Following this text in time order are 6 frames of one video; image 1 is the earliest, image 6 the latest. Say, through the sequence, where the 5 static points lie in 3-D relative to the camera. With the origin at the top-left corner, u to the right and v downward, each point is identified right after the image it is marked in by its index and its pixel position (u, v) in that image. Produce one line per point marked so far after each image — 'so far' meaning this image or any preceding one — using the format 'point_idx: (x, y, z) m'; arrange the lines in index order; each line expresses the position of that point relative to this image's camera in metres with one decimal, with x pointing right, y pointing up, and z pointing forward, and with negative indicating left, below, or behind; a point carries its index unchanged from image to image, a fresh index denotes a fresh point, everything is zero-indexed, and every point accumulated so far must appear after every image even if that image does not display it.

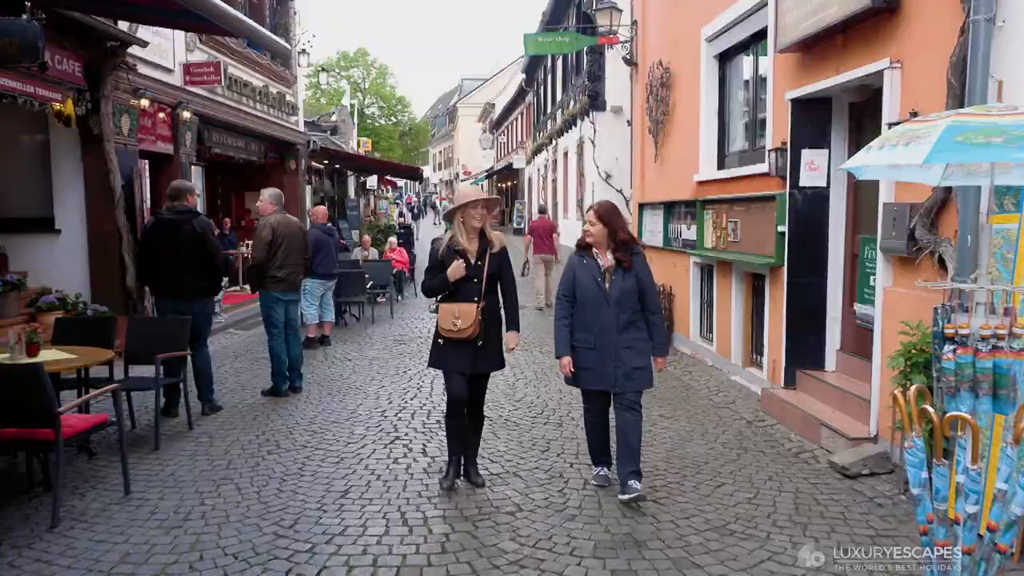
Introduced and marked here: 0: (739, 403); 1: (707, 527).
0: (+1.3, -0.7, +6.8) m
1: (+0.7, -0.8, +4.0) m
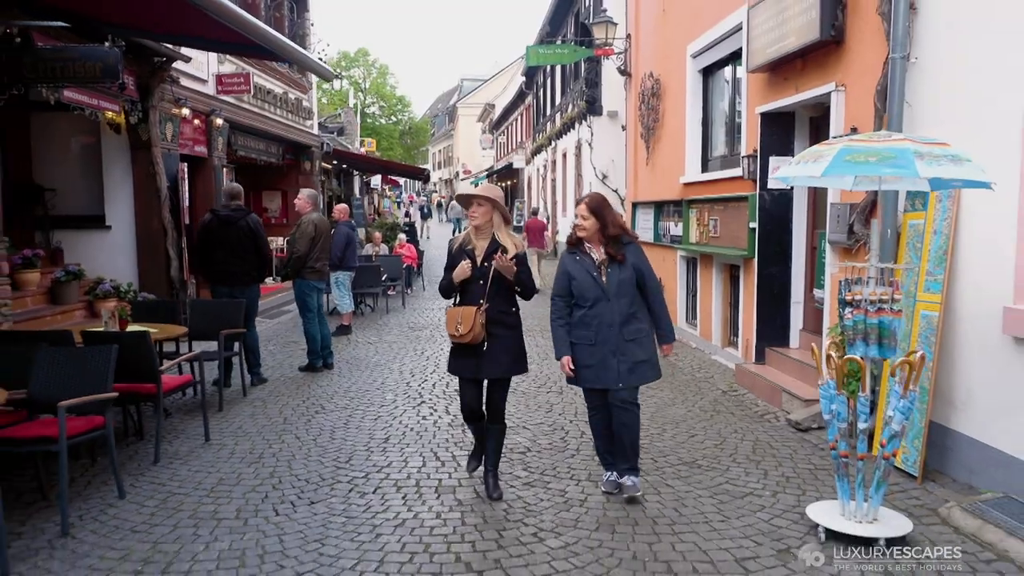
0: (+1.3, -0.6, +7.8) m
1: (+0.7, -0.7, +5.1) m
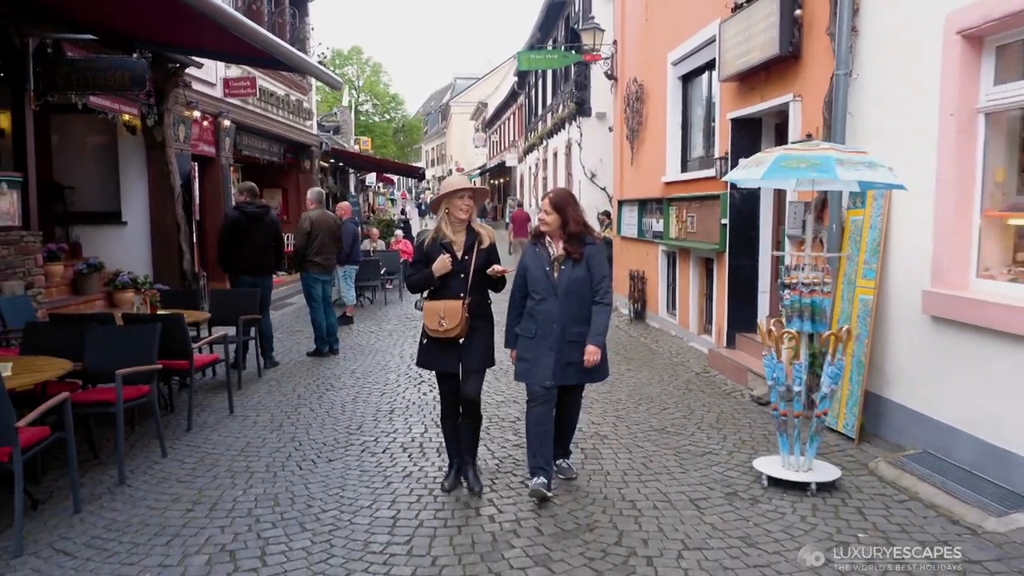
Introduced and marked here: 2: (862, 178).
0: (+1.3, -0.5, +8.5) m
1: (+0.7, -0.7, +5.8) m
2: (+1.2, +0.4, +4.1) m
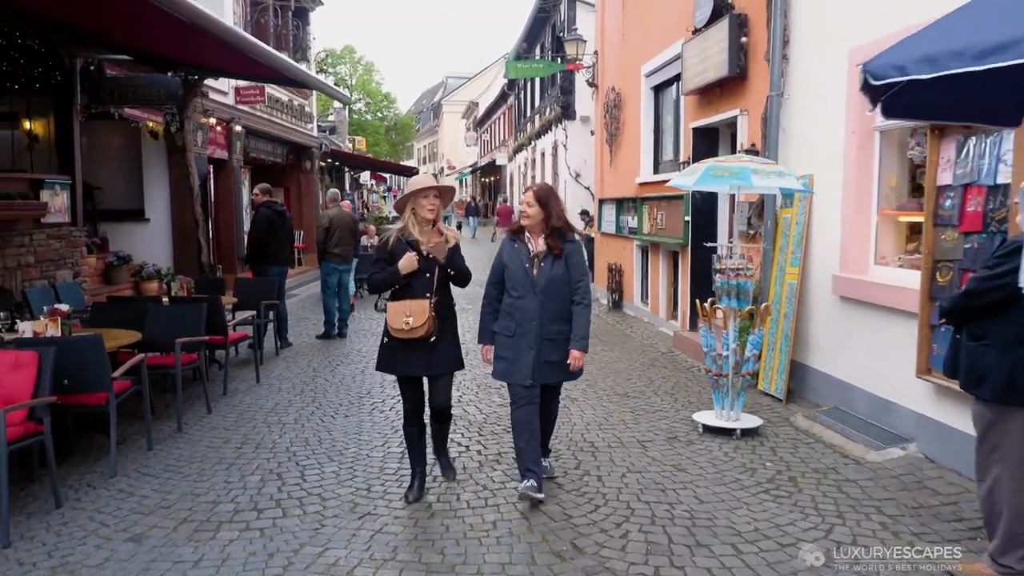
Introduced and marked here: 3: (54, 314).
0: (+1.2, -0.4, +9.6) m
1: (+0.6, -0.6, +6.8) m
2: (+1.1, +0.4, +5.2) m
3: (-2.0, -0.1, +5.2) m
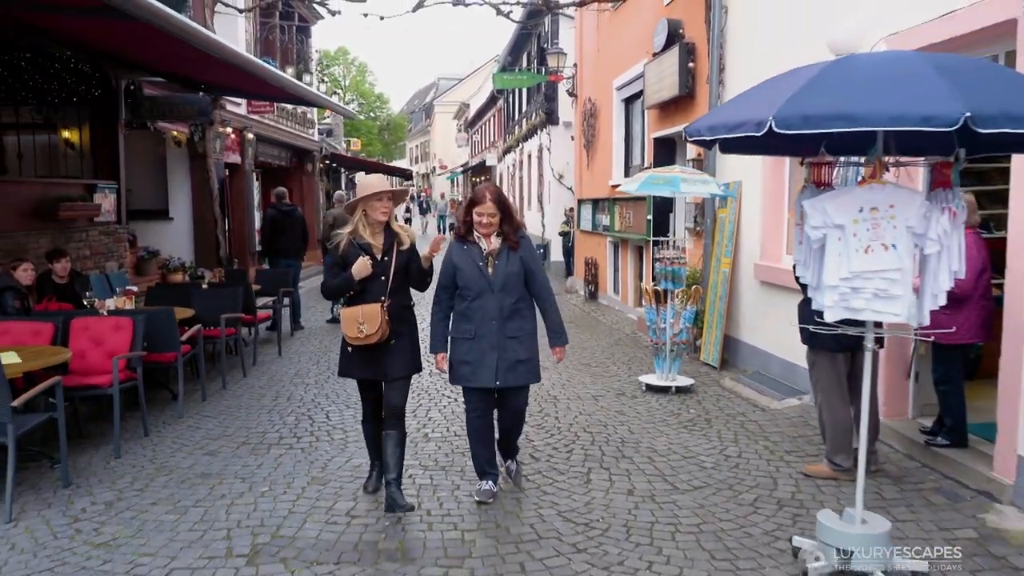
0: (+1.0, -0.3, +11.0) m
1: (+0.5, -0.5, +8.2) m
2: (+1.0, +0.5, +6.5) m
3: (-2.1, 0.0, +6.6) m
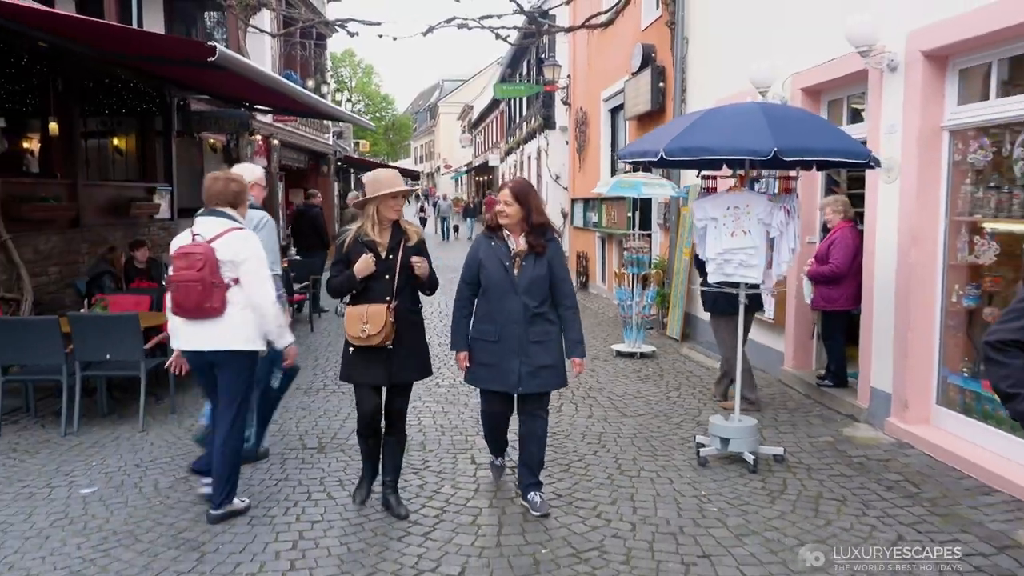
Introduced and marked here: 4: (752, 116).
0: (+1.0, -0.2, +12.5) m
1: (+0.4, -0.4, +9.8) m
2: (+1.0, +0.6, +8.1) m
3: (-2.1, +0.1, +8.1) m
4: (+0.9, +0.6, +4.3) m
